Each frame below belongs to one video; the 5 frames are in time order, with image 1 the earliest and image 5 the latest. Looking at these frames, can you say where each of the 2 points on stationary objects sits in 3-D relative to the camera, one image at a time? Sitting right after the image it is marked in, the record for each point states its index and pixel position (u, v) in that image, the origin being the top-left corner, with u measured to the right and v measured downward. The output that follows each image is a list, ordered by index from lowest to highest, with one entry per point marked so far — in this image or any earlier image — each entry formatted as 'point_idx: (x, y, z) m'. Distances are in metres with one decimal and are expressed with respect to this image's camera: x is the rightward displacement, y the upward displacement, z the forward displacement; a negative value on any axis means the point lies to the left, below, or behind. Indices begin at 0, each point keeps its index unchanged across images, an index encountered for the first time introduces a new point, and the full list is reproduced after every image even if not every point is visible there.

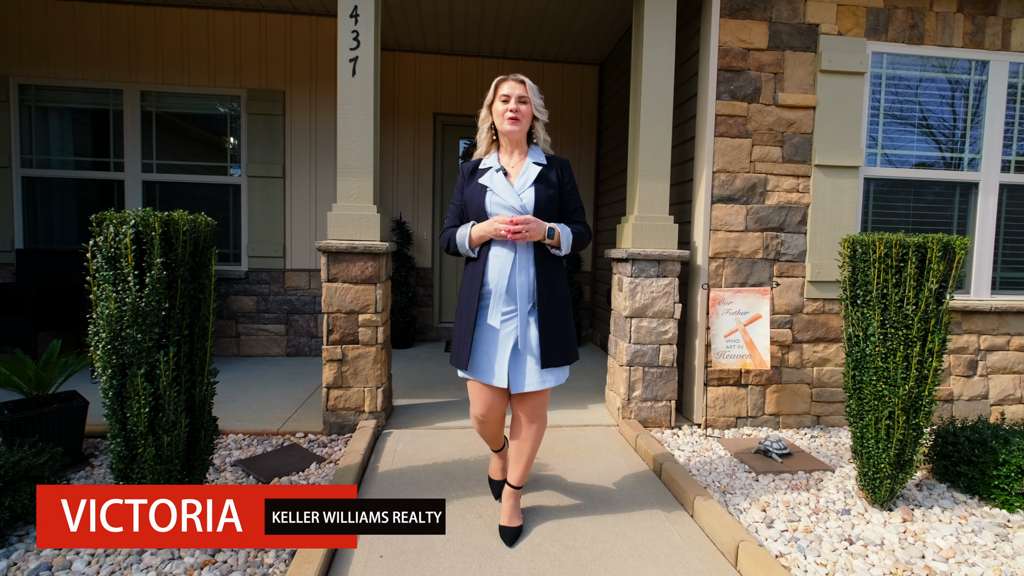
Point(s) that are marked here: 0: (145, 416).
0: (-1.2, -0.4, +1.7) m
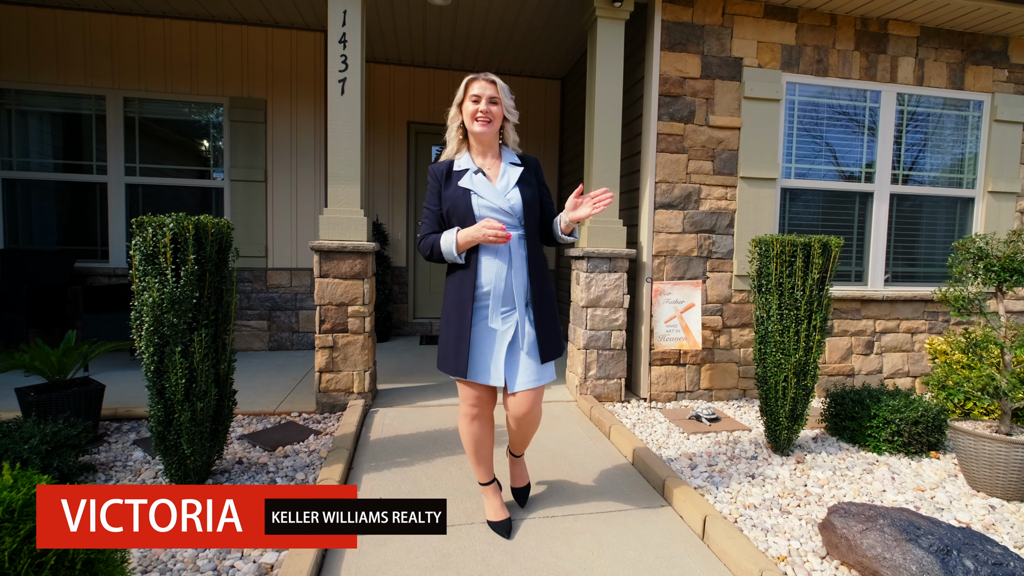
0: (-1.3, -0.4, +2.0) m
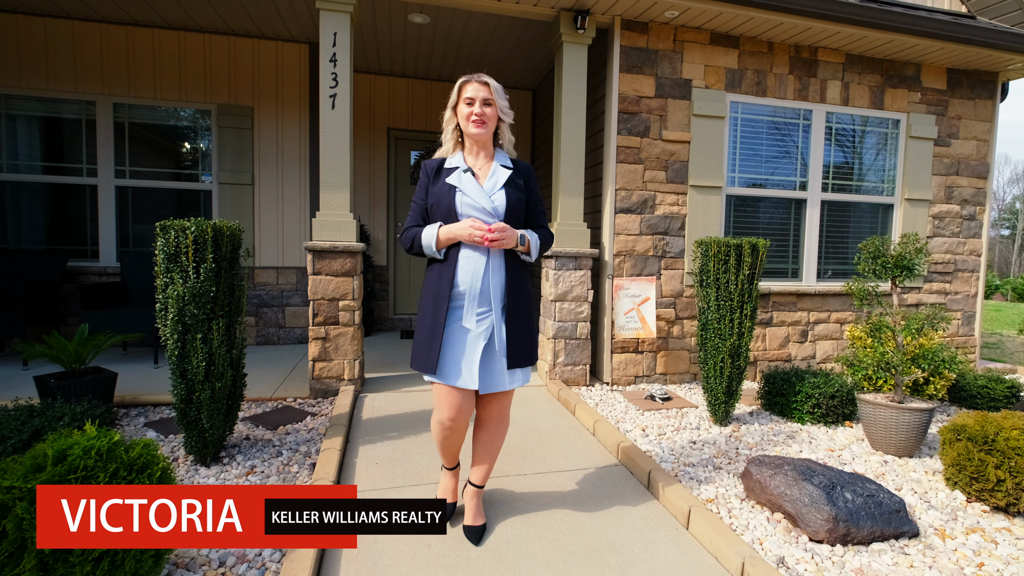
0: (-1.4, -0.4, +2.3) m
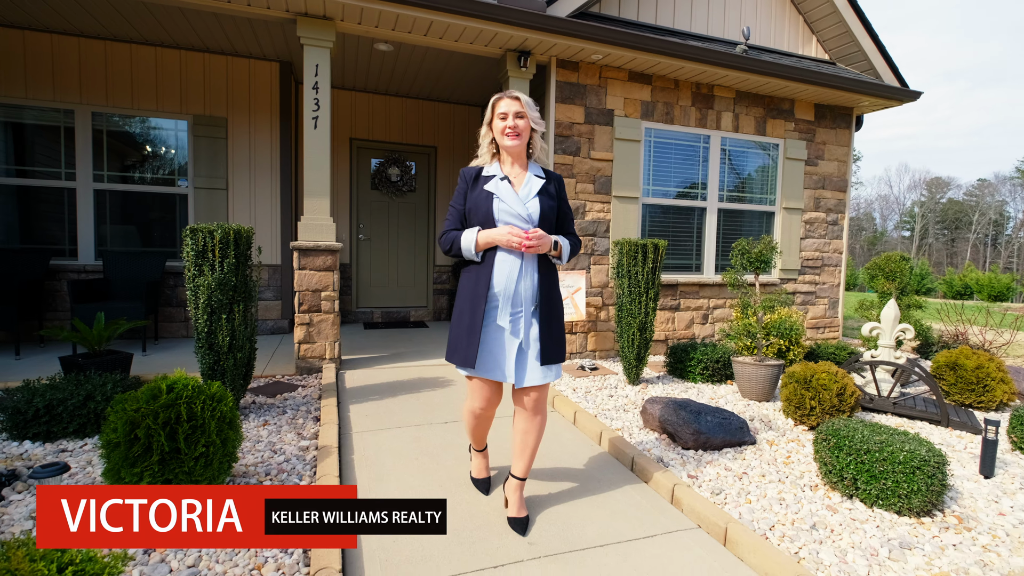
0: (-1.7, -0.3, +2.9) m
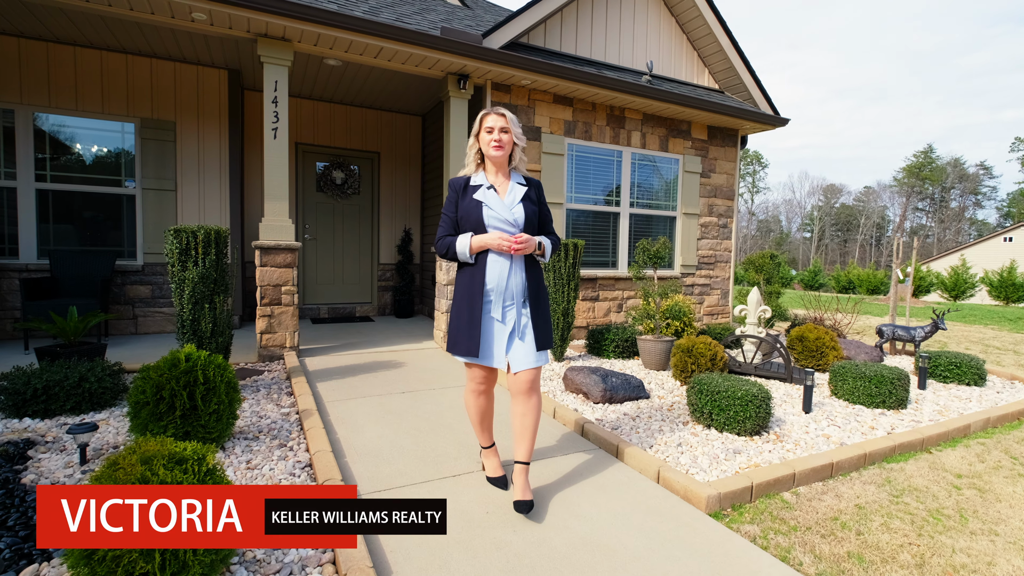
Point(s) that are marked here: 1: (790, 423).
0: (-2.0, -0.3, +3.3) m
1: (+1.8, -0.9, +3.3) m
